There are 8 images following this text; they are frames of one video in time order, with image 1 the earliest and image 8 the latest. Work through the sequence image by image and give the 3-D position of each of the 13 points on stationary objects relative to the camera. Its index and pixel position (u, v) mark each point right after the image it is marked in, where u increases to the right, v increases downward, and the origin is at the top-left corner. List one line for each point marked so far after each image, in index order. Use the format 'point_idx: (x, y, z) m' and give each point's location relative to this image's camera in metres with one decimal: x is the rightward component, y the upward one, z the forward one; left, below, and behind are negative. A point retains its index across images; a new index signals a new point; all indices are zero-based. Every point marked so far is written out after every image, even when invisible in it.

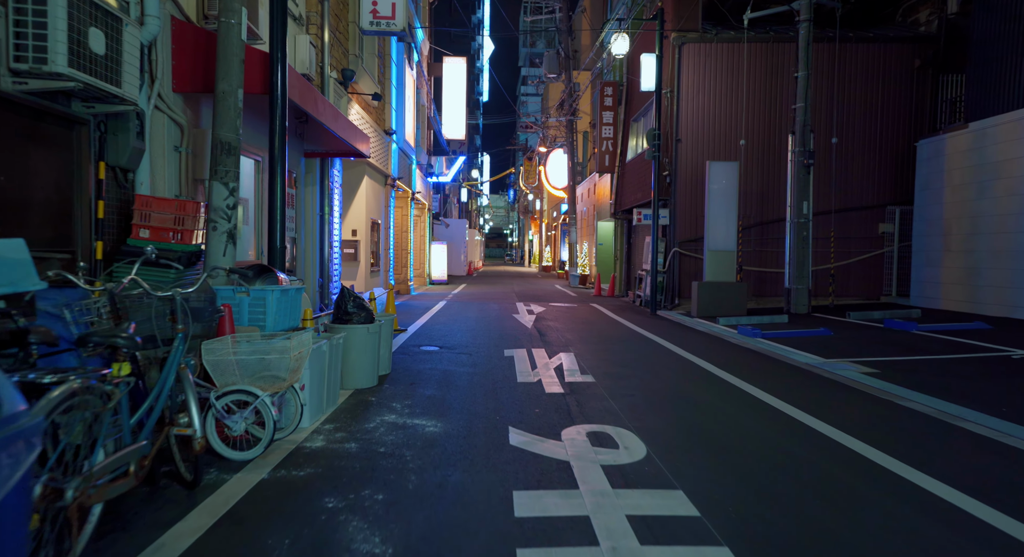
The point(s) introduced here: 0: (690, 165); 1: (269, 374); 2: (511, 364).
0: (+5.1, +3.2, +19.2) m
1: (-1.8, -0.7, +4.9) m
2: (0.0, -1.2, +9.2) m
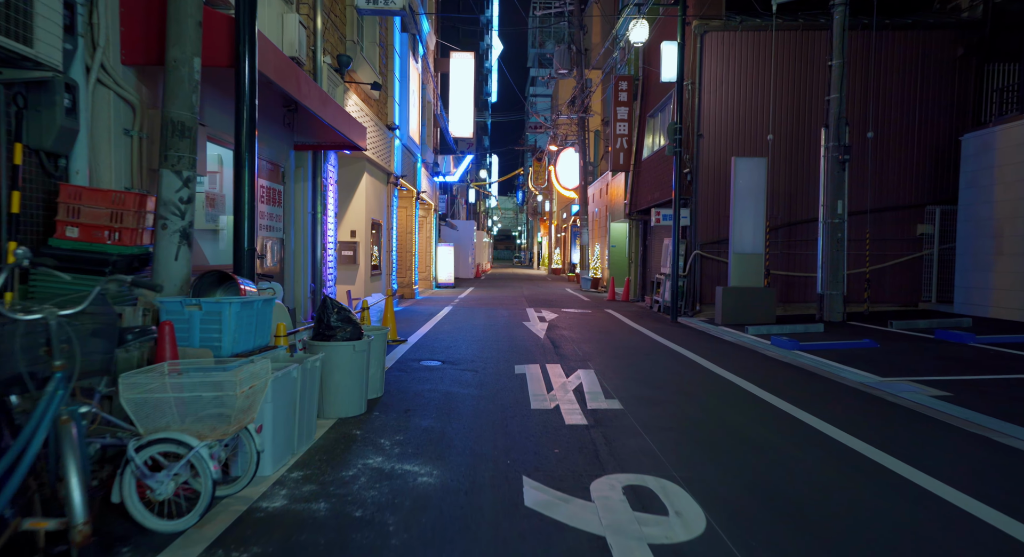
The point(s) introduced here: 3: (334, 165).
0: (+5.3, +3.1, +18.0) m
1: (-1.7, -0.8, +3.8) m
2: (+0.1, -1.2, +8.0) m
3: (-3.3, +2.1, +12.6) m
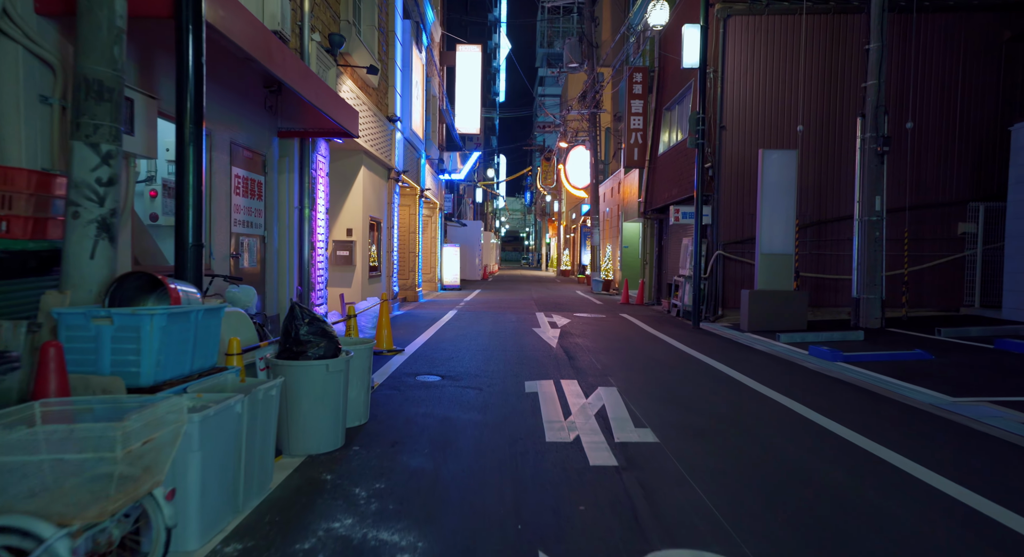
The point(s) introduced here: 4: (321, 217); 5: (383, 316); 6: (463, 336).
0: (+5.6, +3.0, +16.7) m
1: (-1.6, -0.8, +2.6) m
2: (+0.2, -1.3, +6.8) m
3: (-3.2, +2.1, +11.4) m
4: (-3.2, +1.0, +11.3) m
5: (-2.0, -0.6, +10.5) m
6: (-0.9, -1.1, +13.2) m
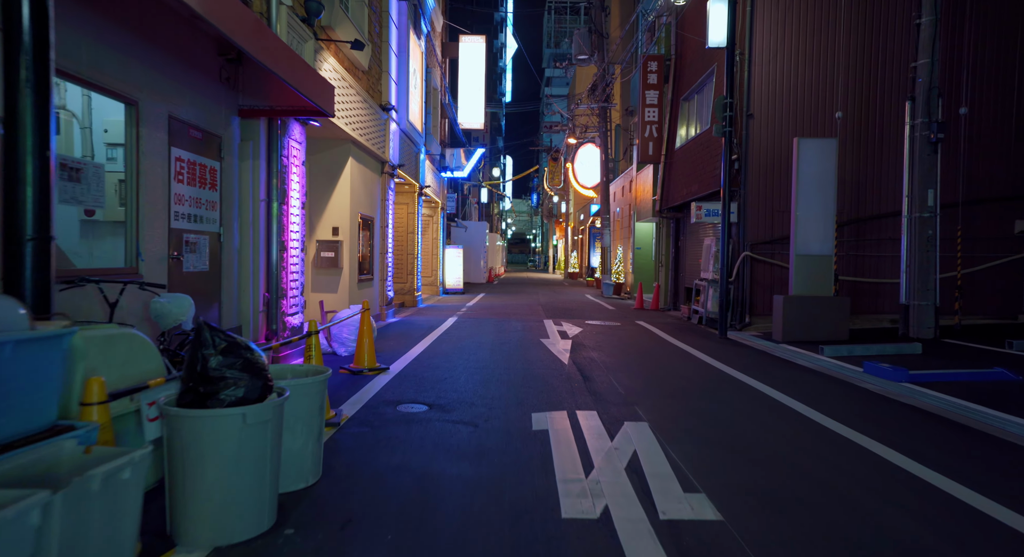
0: (+5.7, +2.9, +15.1) m
1: (-1.6, -0.8, +1.0) m
2: (+0.3, -1.3, +5.2) m
3: (-3.1, +2.0, +9.8) m
4: (-3.1, +1.0, +9.8) m
5: (-1.9, -0.7, +9.0) m
6: (-0.9, -1.2, +11.6) m
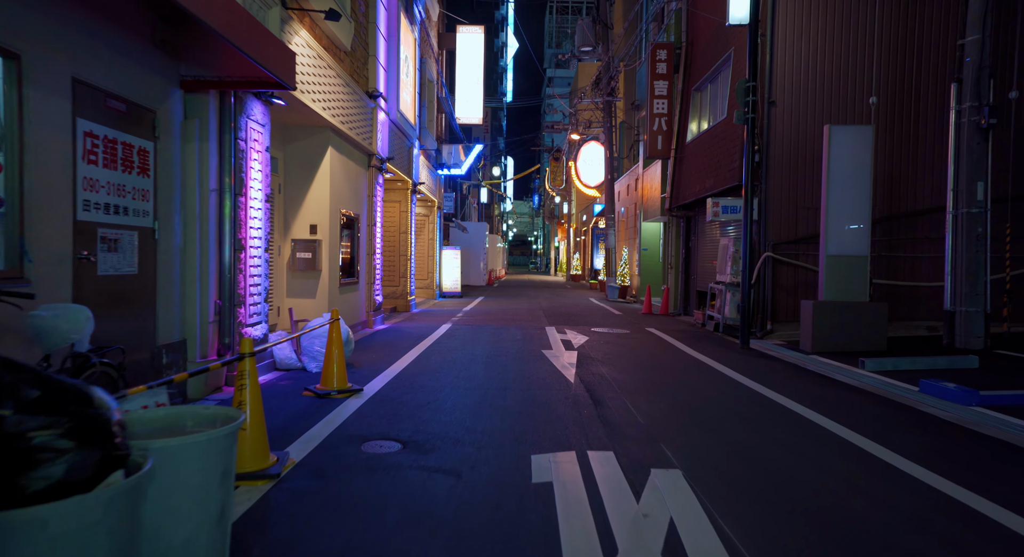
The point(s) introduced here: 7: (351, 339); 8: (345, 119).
0: (+5.6, +2.9, +13.7) m
1: (-1.7, -0.8, -0.4) m
2: (+0.2, -1.4, +3.8) m
3: (-3.1, +2.0, +8.5) m
4: (-3.2, +0.9, +8.4) m
5: (-2.0, -0.7, +7.6) m
6: (-0.9, -1.3, +10.2) m
7: (-2.2, -0.8, +9.4) m
8: (-3.2, +3.0, +12.9) m
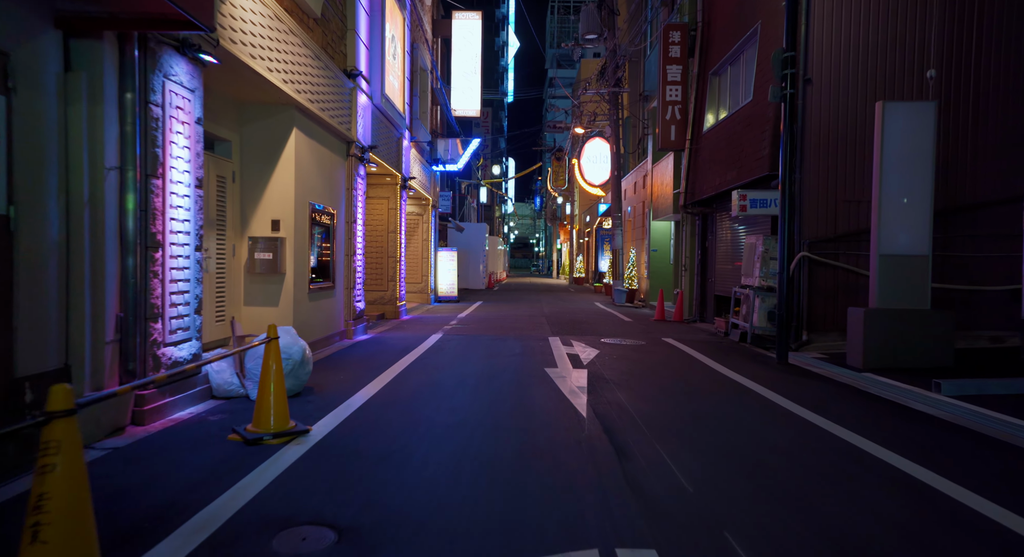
0: (+5.6, +2.8, +11.9) m
1: (-1.8, -0.9, -2.2) m
2: (+0.2, -1.4, +2.0) m
3: (-3.2, +1.9, +6.7) m
4: (-3.2, +0.9, +6.6) m
5: (-2.0, -0.7, +5.8) m
6: (-0.9, -1.3, +8.4) m
7: (-2.3, -0.9, +7.5) m
8: (-3.2, +3.0, +11.1) m
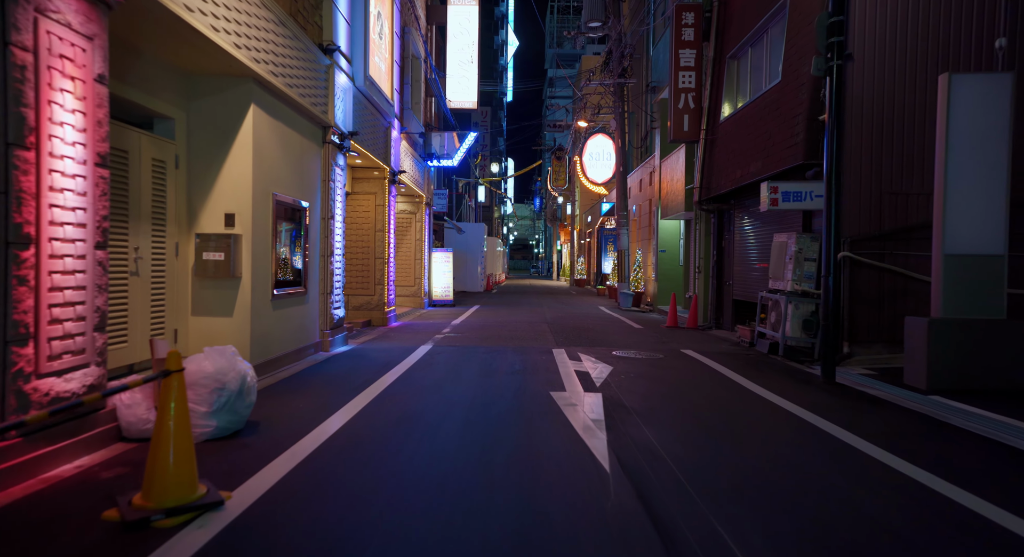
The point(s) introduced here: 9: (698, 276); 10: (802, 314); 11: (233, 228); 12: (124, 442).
0: (+5.6, +2.8, +10.3) m
1: (-1.8, -0.9, -3.8) m
2: (+0.1, -1.4, +0.4) m
3: (-3.2, +1.9, +5.0) m
4: (-3.2, +0.8, +5.0) m
5: (-2.0, -0.8, +4.1) m
6: (-1.0, -1.4, +6.8) m
7: (-2.3, -0.9, +5.9) m
8: (-3.2, +2.9, +9.5) m
9: (+5.1, +0.1, +18.6) m
10: (+4.9, -0.6, +11.5) m
11: (-3.5, +0.6, +8.6) m
12: (-3.1, -1.3, +5.5) m
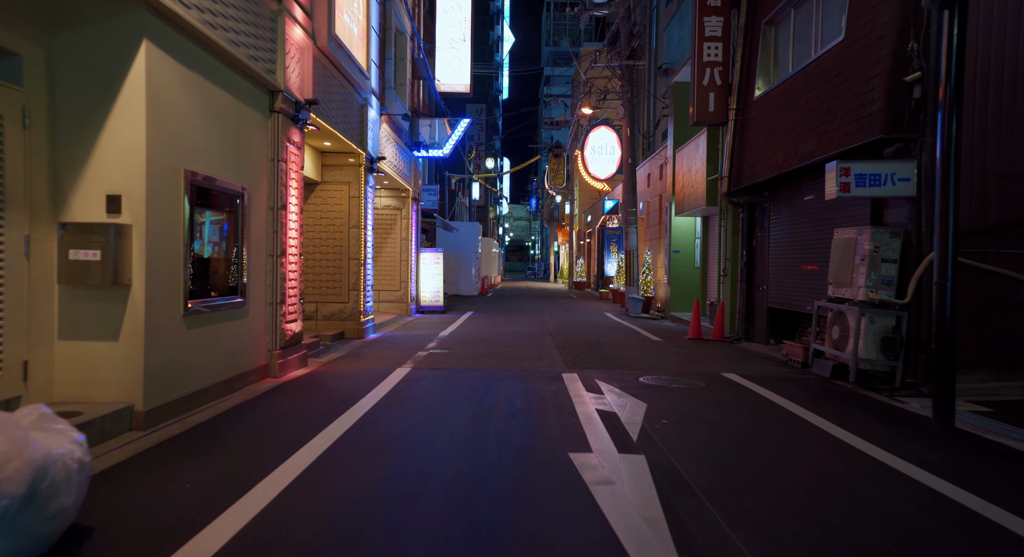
0: (+5.6, +2.7, +7.8) m
1: (-1.7, -0.9, -6.4) m
2: (+0.2, -1.5, -2.1) m
3: (-3.2, +1.8, +2.5) m
4: (-3.2, +0.7, +2.4) m
5: (-2.0, -0.9, +1.6) m
6: (-0.9, -1.4, +4.3) m
7: (-2.2, -1.0, +3.4) m
8: (-3.2, +2.8, +7.0) m
9: (+5.1, 0.0, +16.1) m
10: (+4.9, -0.7, +9.1) m
11: (-3.5, +0.6, +6.0) m
12: (-3.1, -1.4, +2.9) m
